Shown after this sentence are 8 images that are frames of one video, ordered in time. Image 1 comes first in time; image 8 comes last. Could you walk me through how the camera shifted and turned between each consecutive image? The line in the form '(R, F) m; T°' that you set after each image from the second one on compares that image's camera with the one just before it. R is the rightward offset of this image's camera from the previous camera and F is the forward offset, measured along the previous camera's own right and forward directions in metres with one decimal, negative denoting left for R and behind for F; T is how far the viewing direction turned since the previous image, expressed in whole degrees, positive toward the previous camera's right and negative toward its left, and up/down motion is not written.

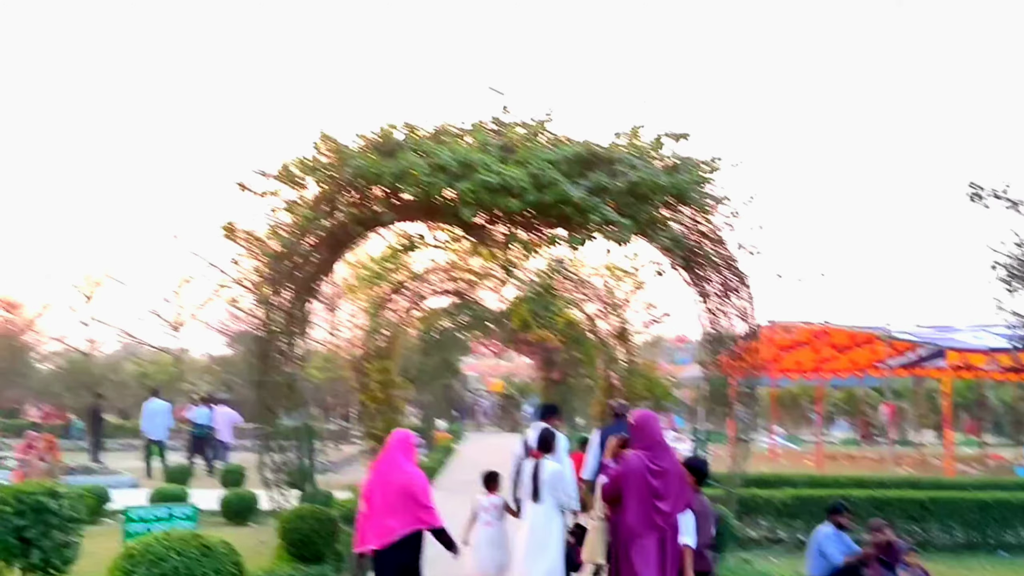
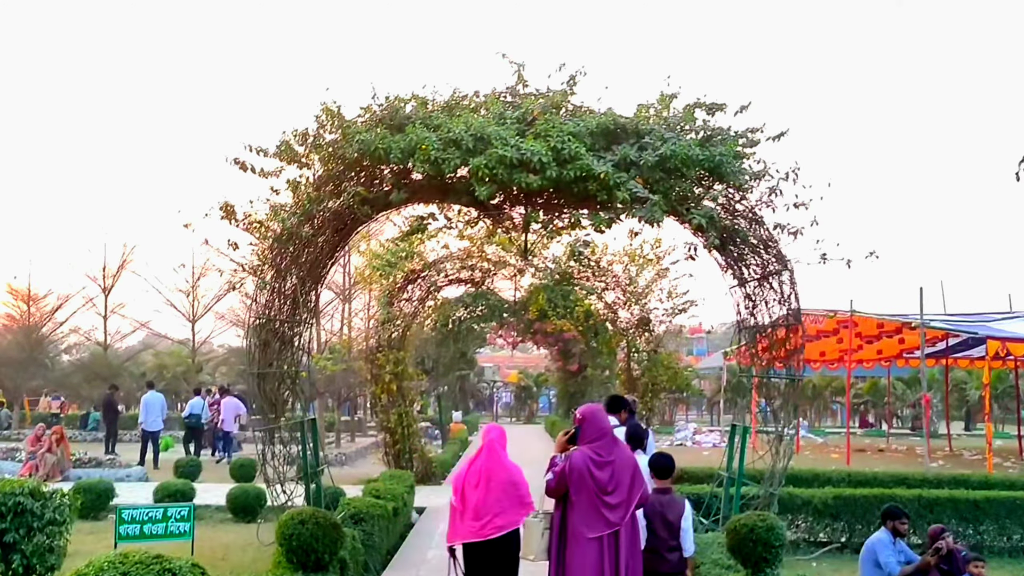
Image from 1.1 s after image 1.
(0.0, +0.6) m; -1°
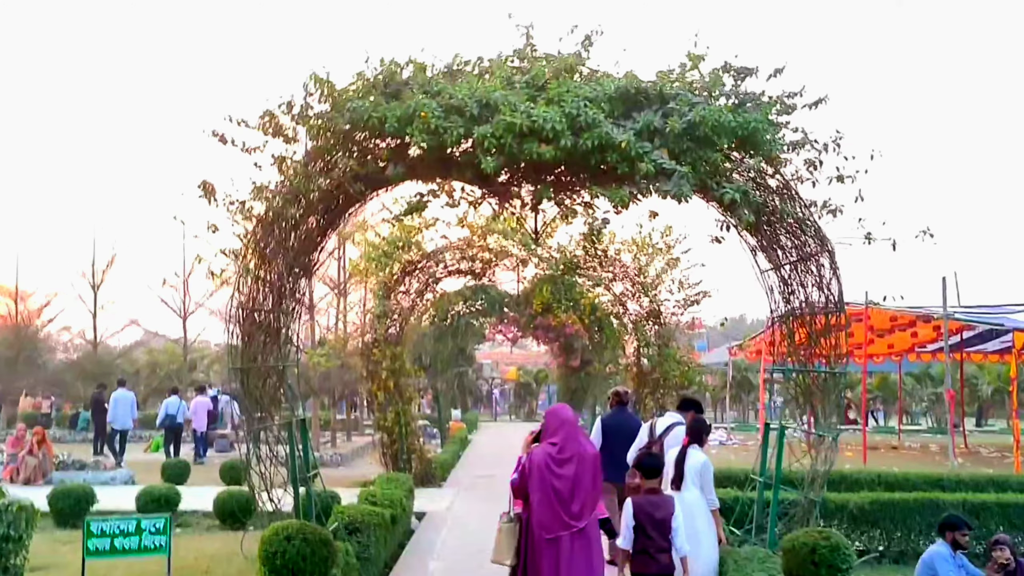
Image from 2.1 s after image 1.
(-0.1, +0.7) m; 0°
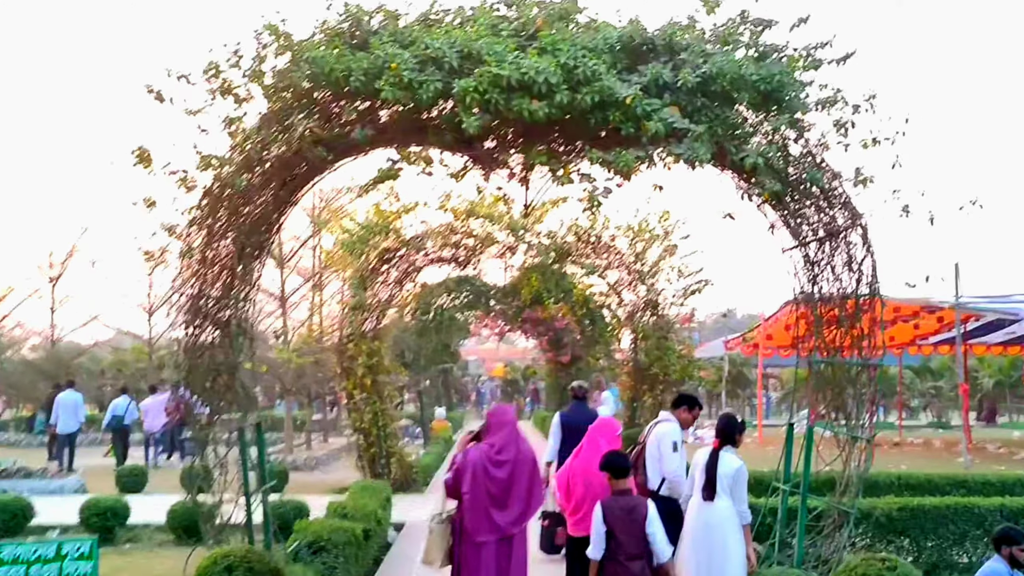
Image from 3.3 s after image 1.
(0.0, +0.9) m; +1°
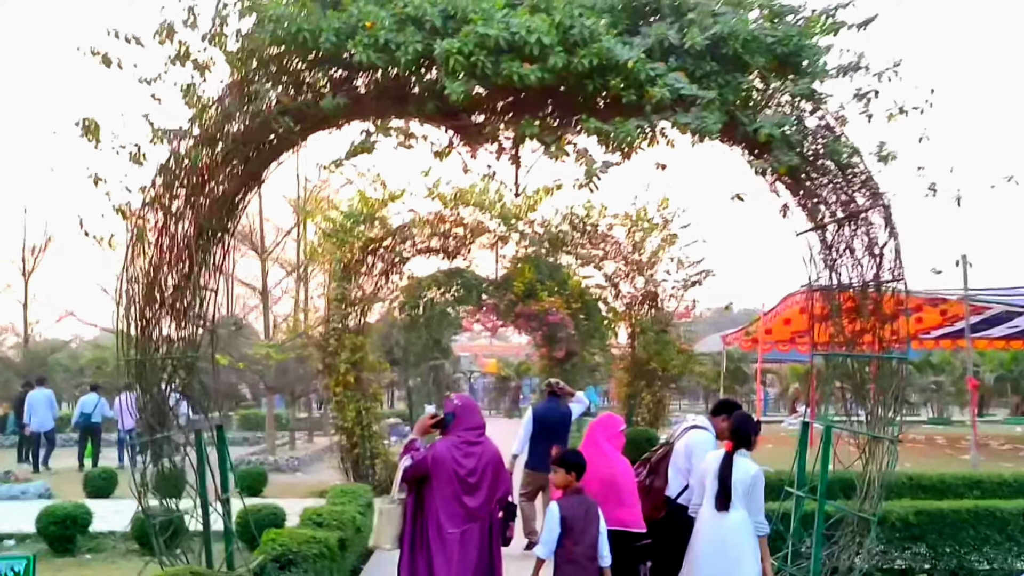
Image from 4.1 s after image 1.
(0.0, +0.6) m; 0°
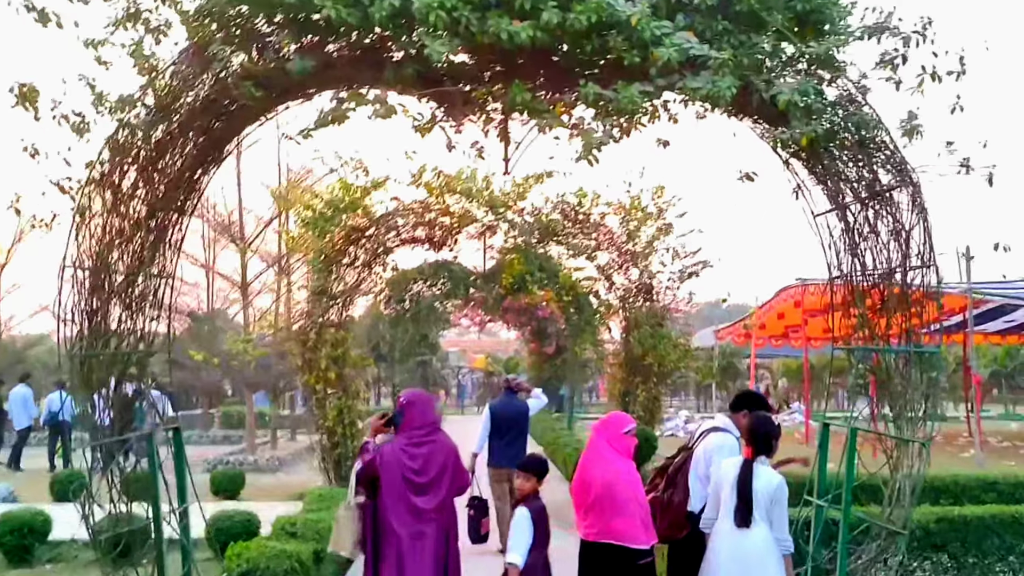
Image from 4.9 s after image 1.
(0.0, +0.5) m; +1°
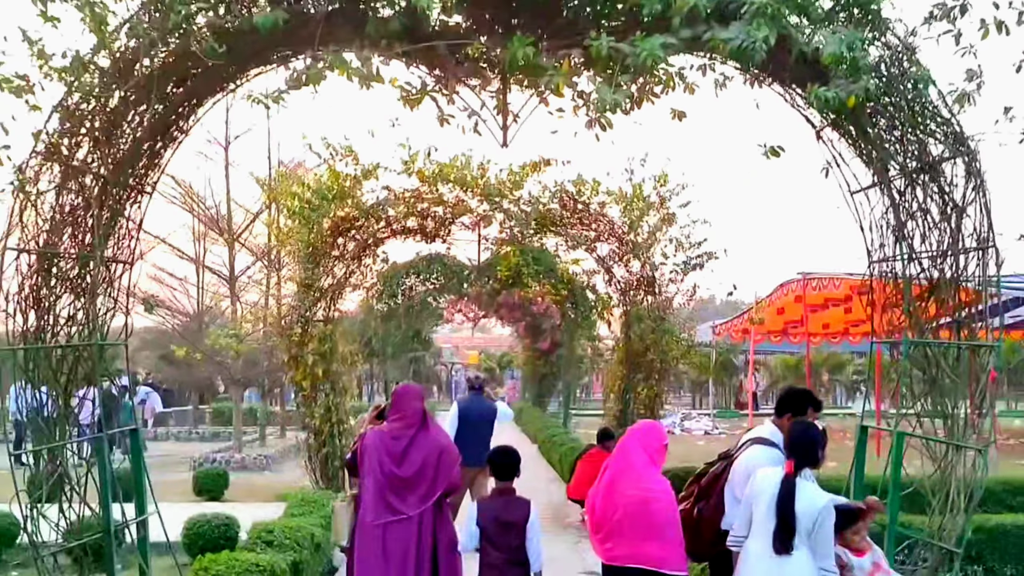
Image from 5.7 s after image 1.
(0.0, +0.4) m; 0°
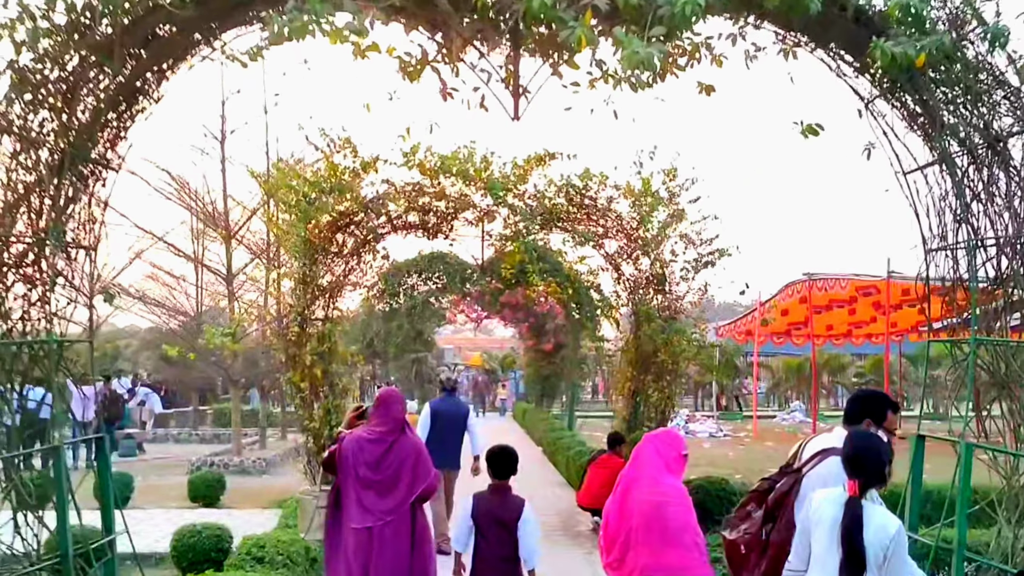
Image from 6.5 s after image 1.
(0.0, +0.4) m; 0°
